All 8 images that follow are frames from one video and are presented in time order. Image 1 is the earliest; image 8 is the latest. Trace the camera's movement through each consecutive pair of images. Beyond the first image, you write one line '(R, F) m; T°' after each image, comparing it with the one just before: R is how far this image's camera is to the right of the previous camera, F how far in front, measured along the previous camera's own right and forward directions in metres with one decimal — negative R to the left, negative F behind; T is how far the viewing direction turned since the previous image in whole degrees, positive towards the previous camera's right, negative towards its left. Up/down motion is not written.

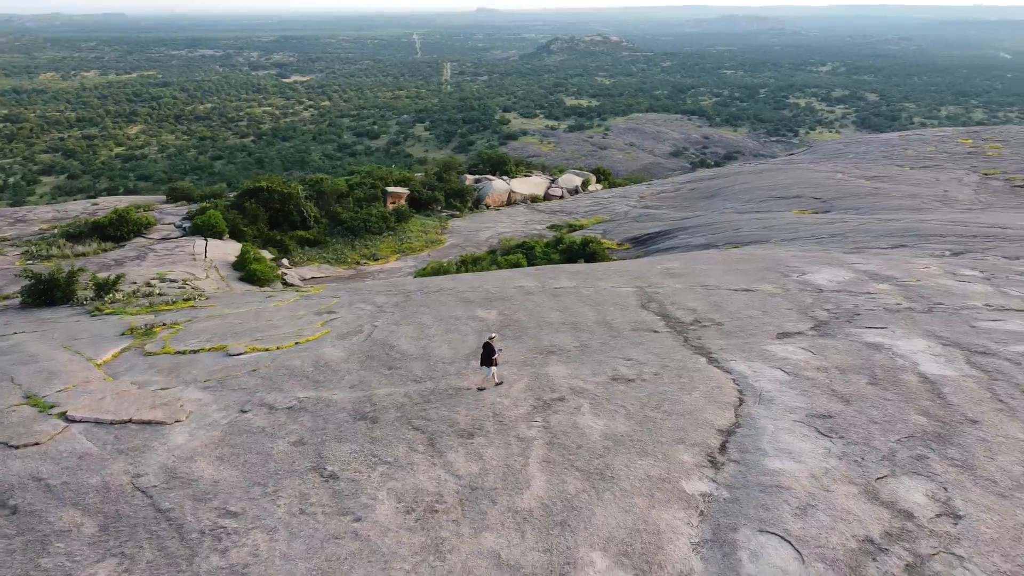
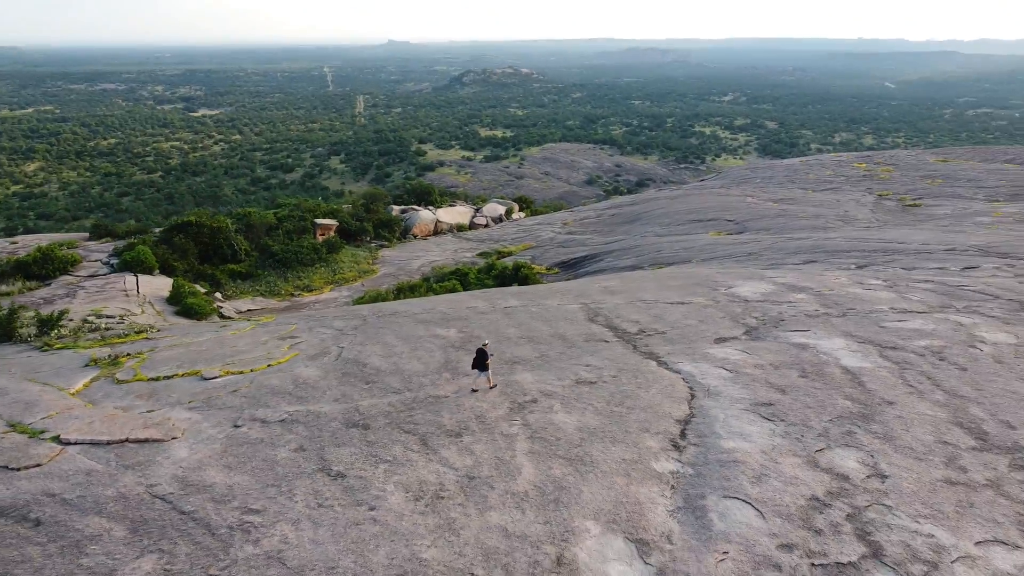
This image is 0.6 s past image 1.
(-0.3, -0.4) m; +6°
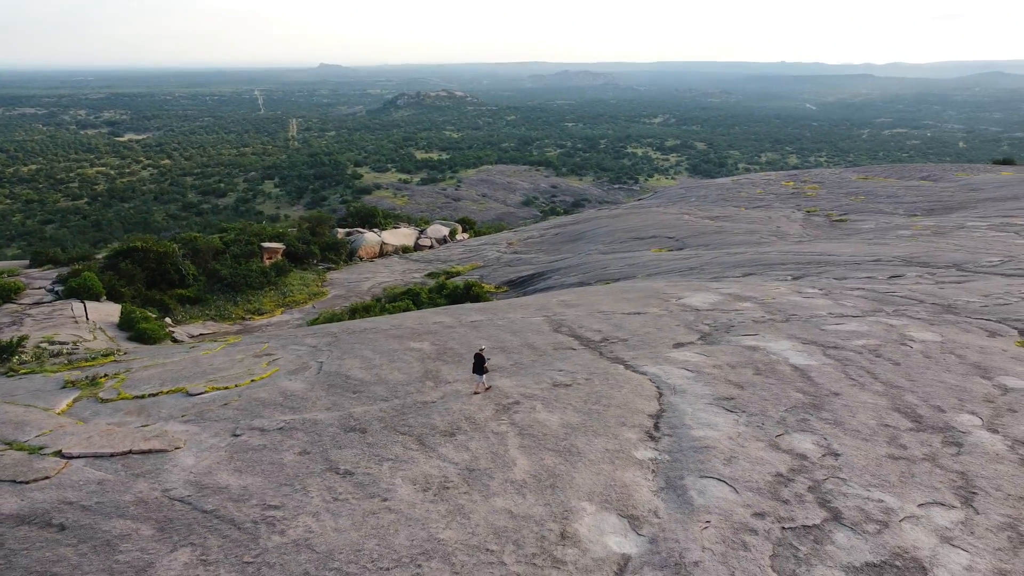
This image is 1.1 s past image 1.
(-0.3, -0.4) m; +4°
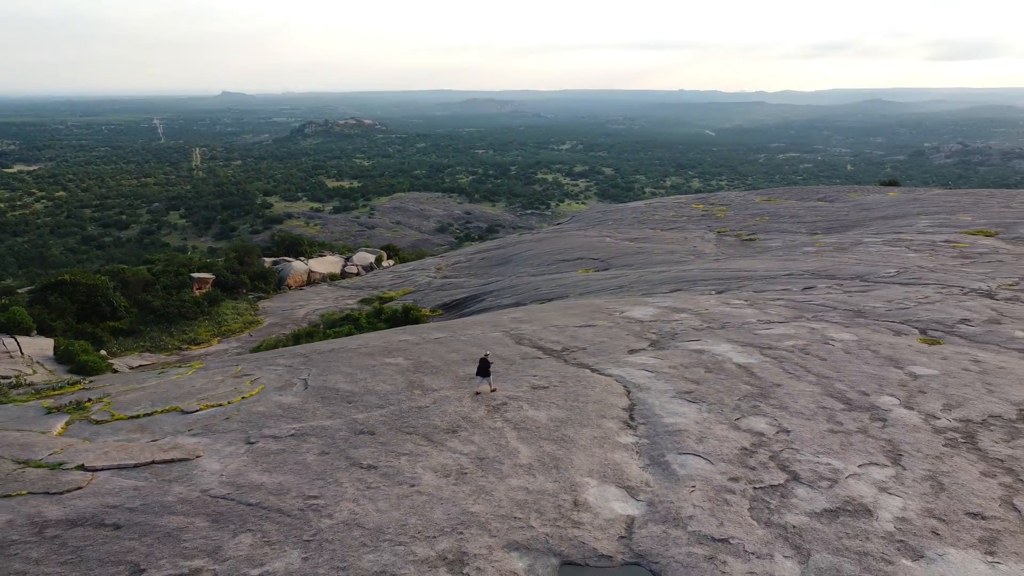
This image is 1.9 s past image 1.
(-0.5, -0.6) m; +6°
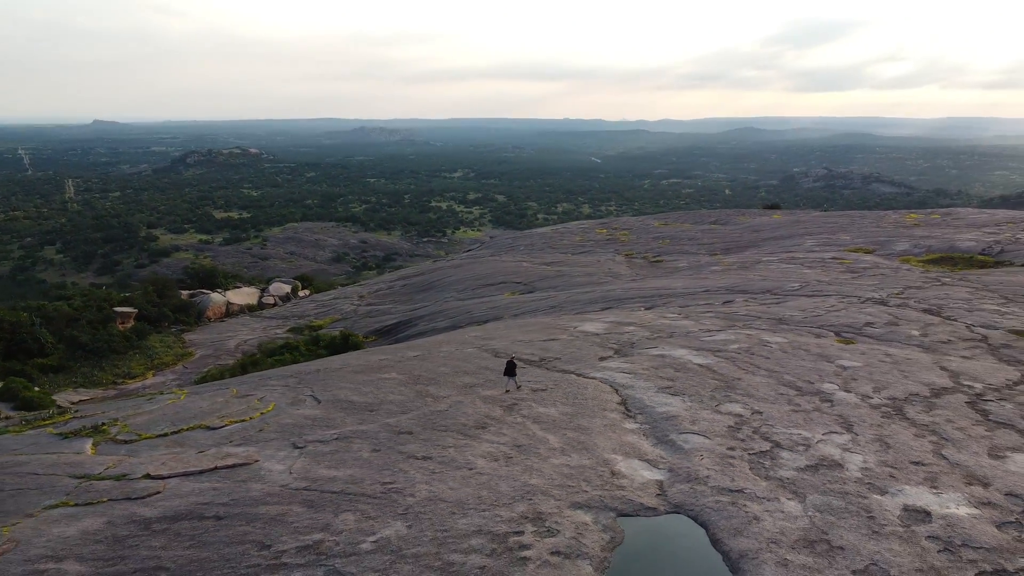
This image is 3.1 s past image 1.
(-0.9, -0.8) m; +8°
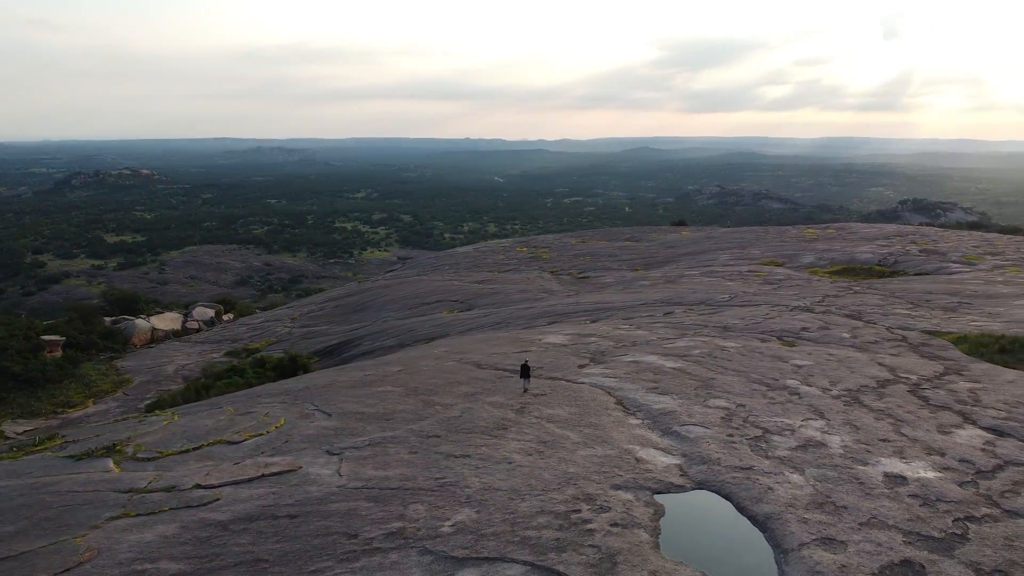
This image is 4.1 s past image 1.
(-0.9, -0.6) m; +7°
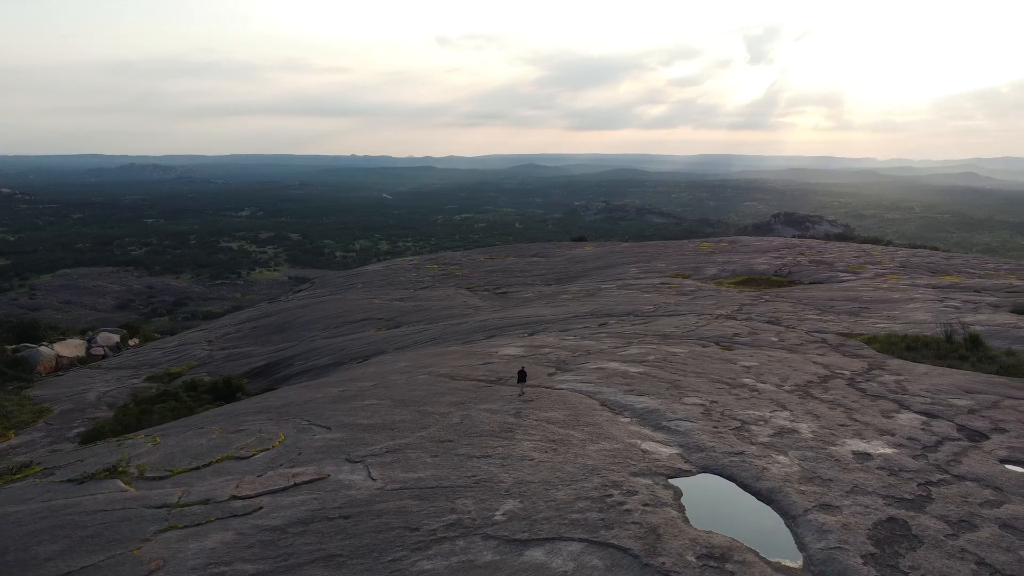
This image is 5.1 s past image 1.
(-1.0, -0.6) m; +8°
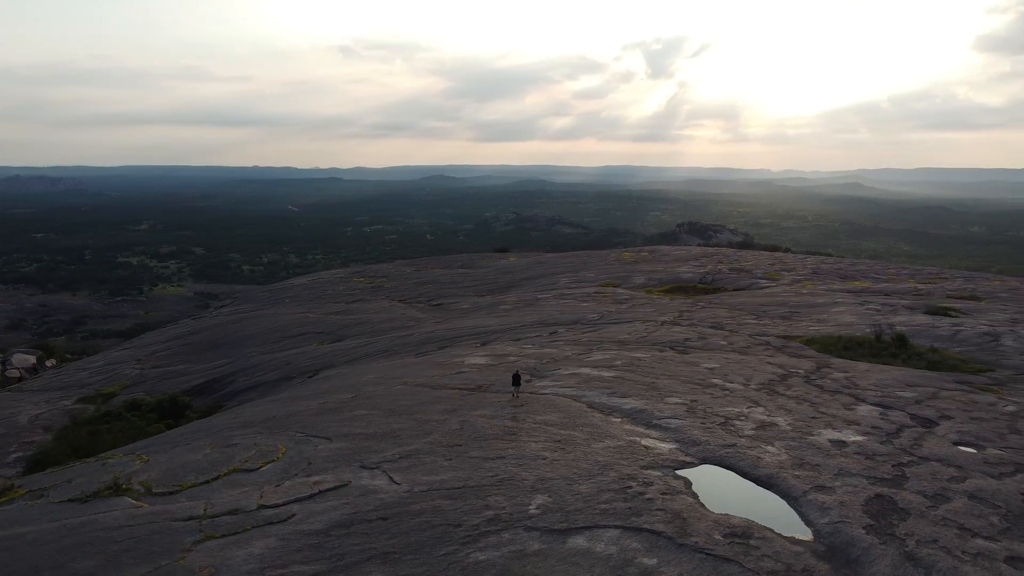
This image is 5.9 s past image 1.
(-0.9, -0.4) m; +6°
